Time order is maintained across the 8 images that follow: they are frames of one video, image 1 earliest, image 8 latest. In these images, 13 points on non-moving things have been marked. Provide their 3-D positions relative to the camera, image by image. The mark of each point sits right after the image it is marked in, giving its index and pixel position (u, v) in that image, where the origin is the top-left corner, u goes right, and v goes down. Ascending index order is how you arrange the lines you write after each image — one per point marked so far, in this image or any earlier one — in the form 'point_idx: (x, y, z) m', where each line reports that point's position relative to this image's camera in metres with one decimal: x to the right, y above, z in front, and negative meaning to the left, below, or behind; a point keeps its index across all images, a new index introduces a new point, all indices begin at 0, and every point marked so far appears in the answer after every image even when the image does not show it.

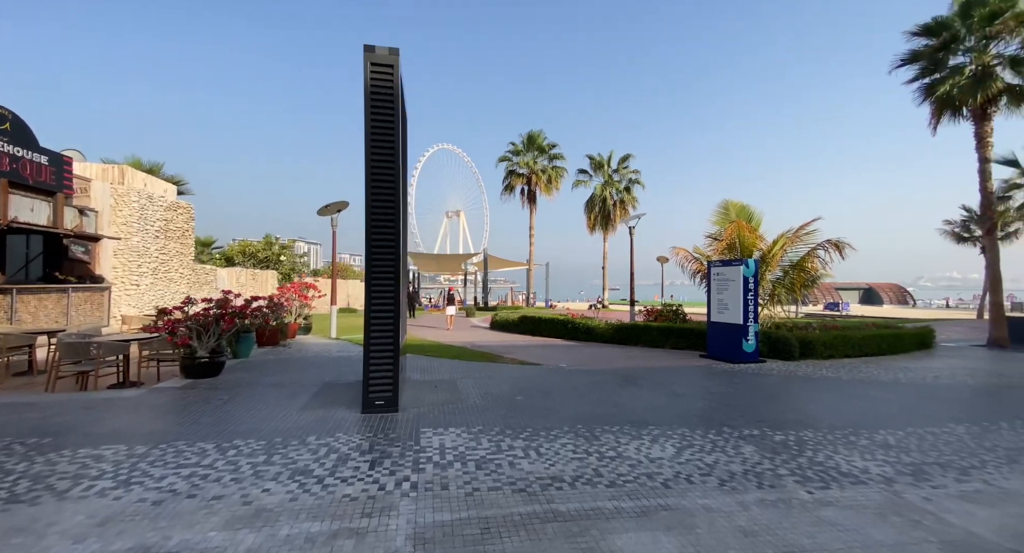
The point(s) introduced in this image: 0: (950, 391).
0: (+7.5, -1.9, +7.7) m
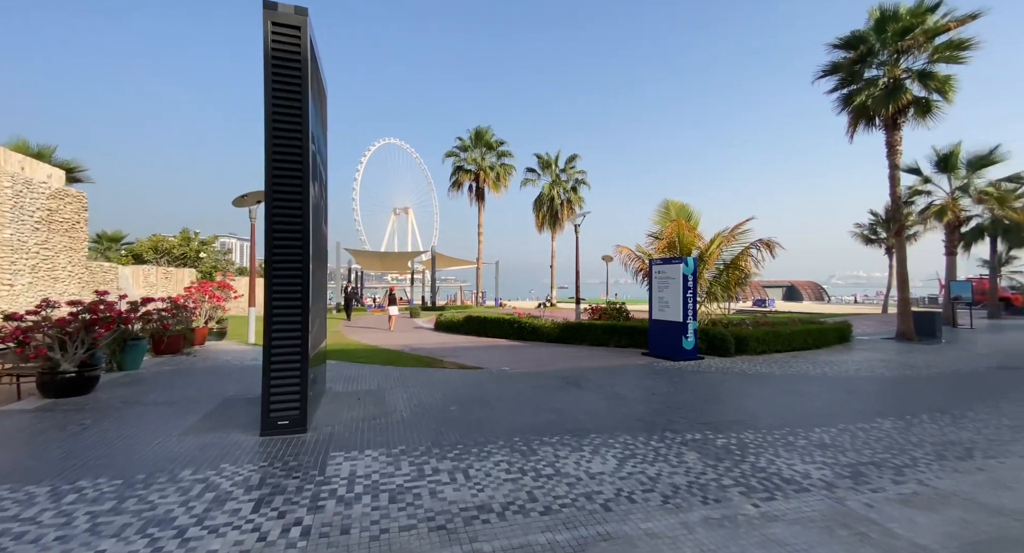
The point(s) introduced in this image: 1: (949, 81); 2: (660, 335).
0: (+6.5, -1.9, +8.0) m
1: (+14.1, +6.3, +14.6) m
2: (+3.3, -1.3, +10.0) m
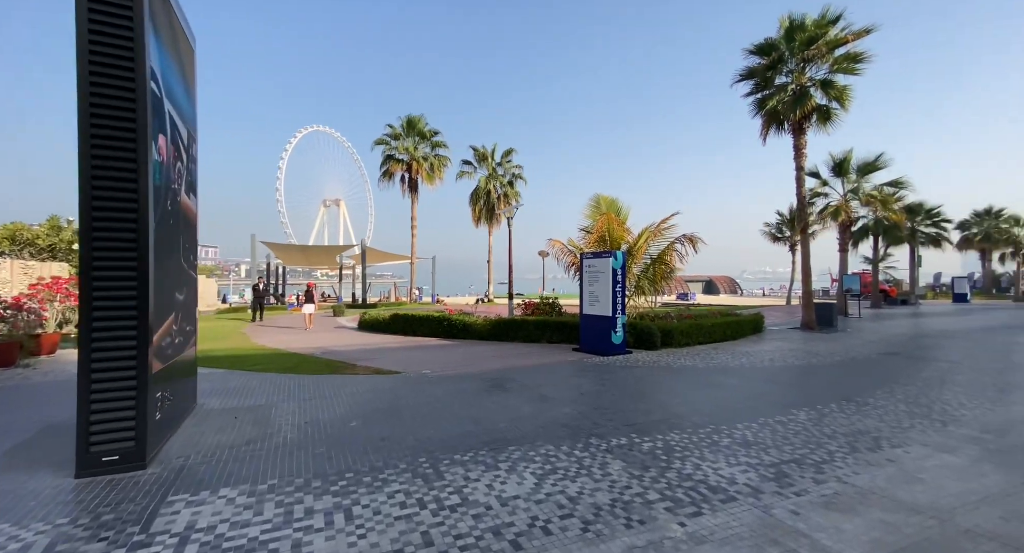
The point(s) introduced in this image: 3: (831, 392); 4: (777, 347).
0: (+5.1, -1.8, +8.4) m
1: (+11.7, +6.5, +15.8) m
2: (+1.7, -1.2, +9.8) m
3: (+5.0, -1.8, +6.9) m
4: (+7.0, -1.8, +11.9) m
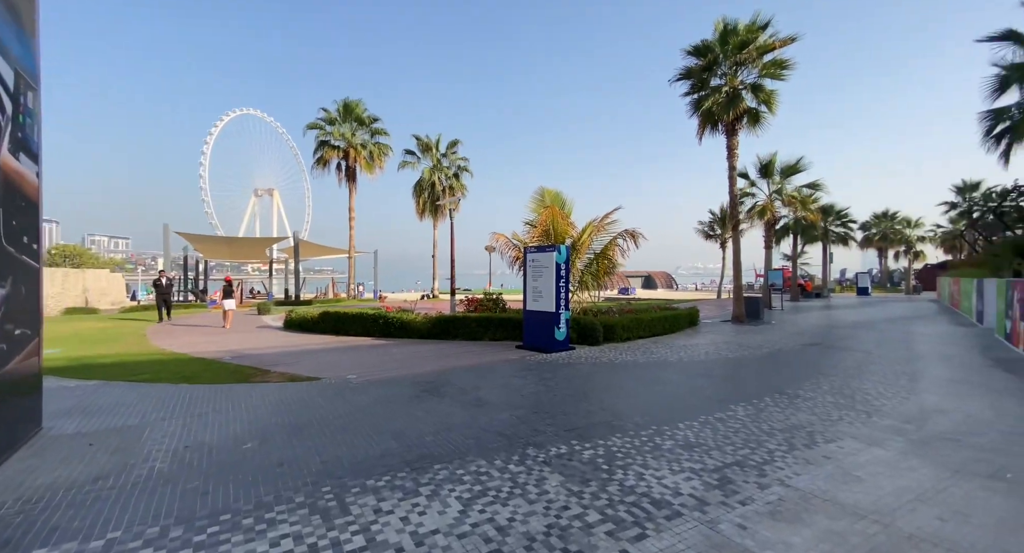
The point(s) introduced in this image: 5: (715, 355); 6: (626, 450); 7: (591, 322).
0: (+4.0, -1.7, +8.5) m
1: (+9.7, +6.7, +16.6) m
2: (+0.4, -1.1, +9.5) m
3: (+4.0, -1.7, +7.0) m
4: (+5.5, -1.7, +12.2) m
5: (+4.5, -1.7, +9.9) m
6: (+1.0, -1.5, +3.9) m
7: (+1.9, -1.1, +10.5) m
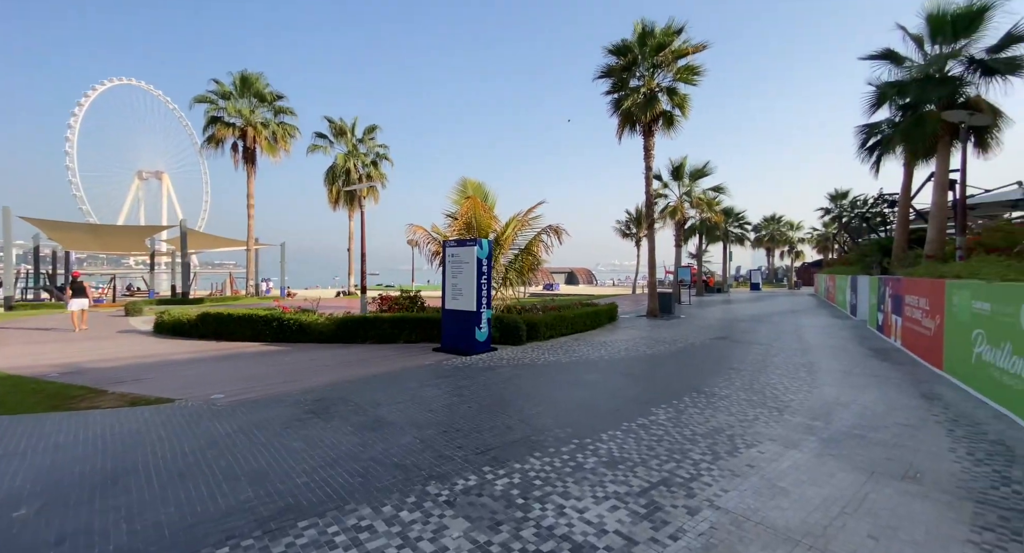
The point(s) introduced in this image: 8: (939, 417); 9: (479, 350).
0: (+2.4, -1.6, +8.4) m
1: (+6.7, +6.8, +17.2) m
2: (-1.3, -1.0, +8.9) m
3: (+2.7, -1.7, +7.0) m
4: (+3.3, -1.6, +12.3) m
5: (+2.7, -1.7, +9.9) m
6: (+0.2, -1.5, +3.4) m
7: (0.0, -1.0, +10.0) m
8: (+5.2, -1.7, +5.5) m
9: (-0.7, -1.4, +8.7) m
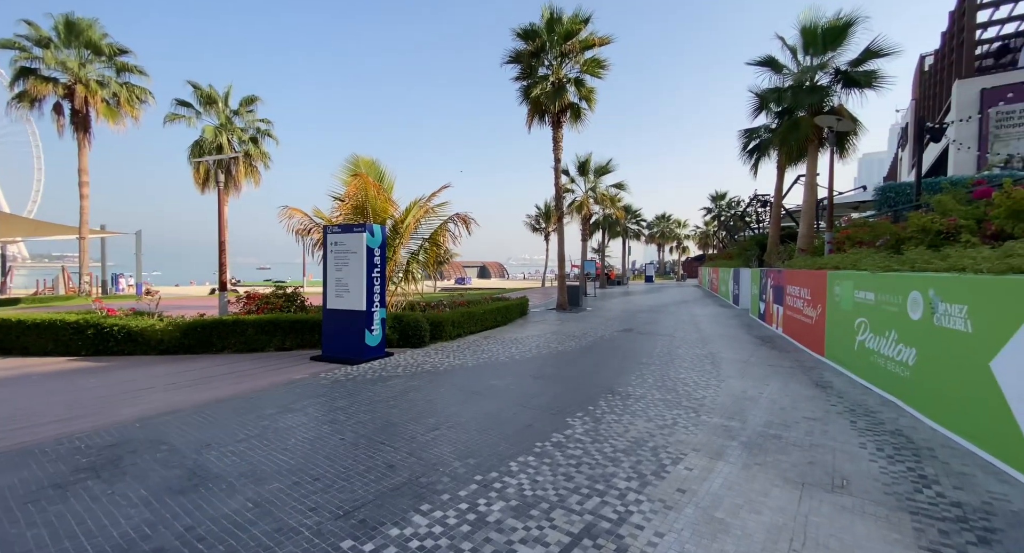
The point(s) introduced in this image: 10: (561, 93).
0: (+0.7, -1.5, +7.8) m
1: (+3.1, +7.1, +17.2) m
2: (-3.0, -0.9, +7.5) m
3: (+1.2, -1.5, +6.5) m
4: (+0.7, -1.4, +11.8) m
5: (+0.6, -1.5, +9.3) m
6: (-0.4, -1.4, +2.5) m
7: (-2.0, -0.9, +8.9) m
8: (+4.0, -1.6, +5.5) m
9: (-2.4, -1.3, +7.4) m
10: (+1.7, +6.6, +16.2) m
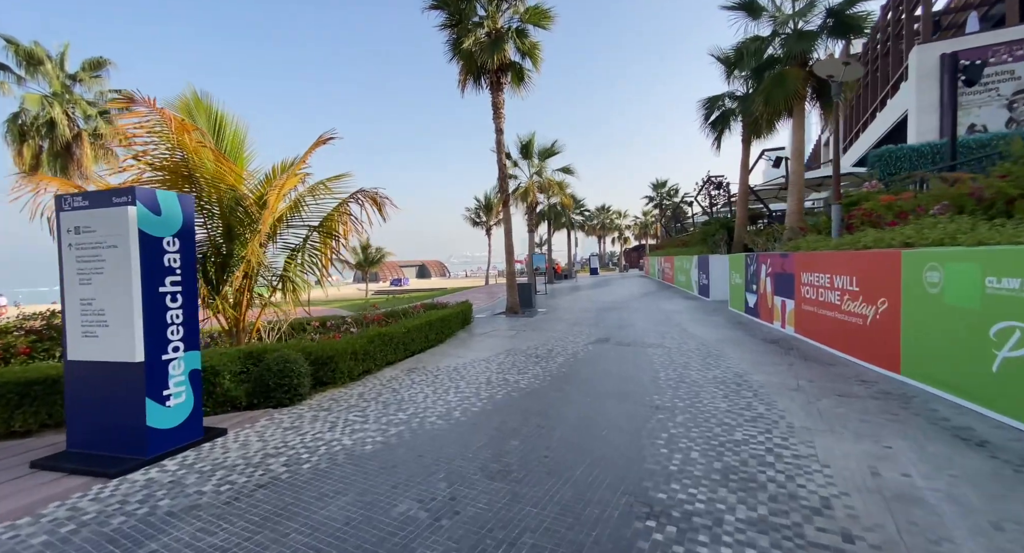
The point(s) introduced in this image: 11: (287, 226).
0: (0.0, -1.5, +4.7) m
1: (+0.8, +7.2, +14.2) m
2: (-3.6, -1.0, +3.9) m
3: (+0.7, -1.5, +3.4) m
4: (-0.5, -1.4, +8.6) m
5: (-0.2, -1.5, +6.1) m
6: (-0.4, -1.5, -0.8) m
7: (-2.8, -1.0, +5.4) m
8: (+3.6, -1.5, +2.8) m
9: (-3.0, -1.5, +3.9) m
10: (-0.4, +6.7, +13.0) m
11: (-3.6, +0.7, +7.0) m
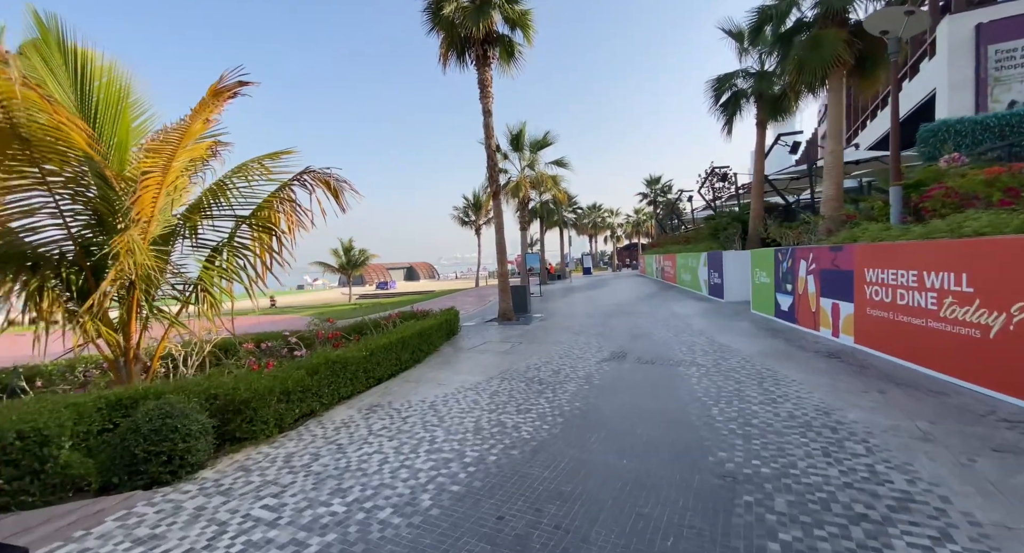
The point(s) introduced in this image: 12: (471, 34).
0: (0.0, -1.5, +2.9) m
1: (+0.4, +7.2, +12.4) m
2: (-3.6, -1.1, +2.0) m
3: (+0.7, -1.5, +1.6) m
4: (-0.6, -1.5, +6.8) m
5: (-0.2, -1.5, +4.4) m
6: (-0.3, -1.5, -2.6) m
7: (-2.8, -1.1, +3.6) m
8: (+3.7, -1.4, +1.1) m
9: (-3.0, -1.5, +2.0) m
10: (-0.7, +6.6, +11.2) m
11: (-3.7, +0.6, +5.1) m
12: (-1.1, +6.3, +11.7) m
